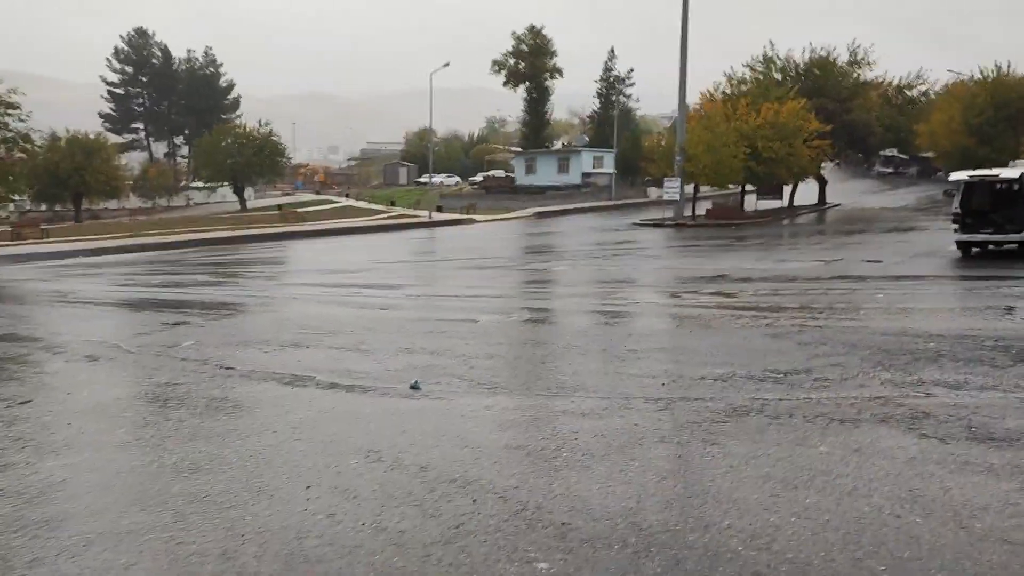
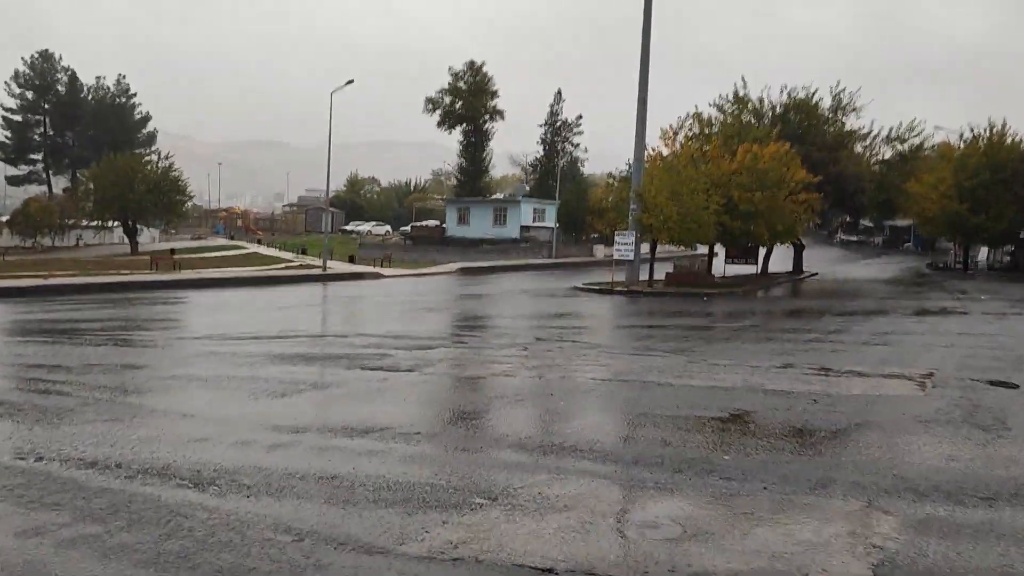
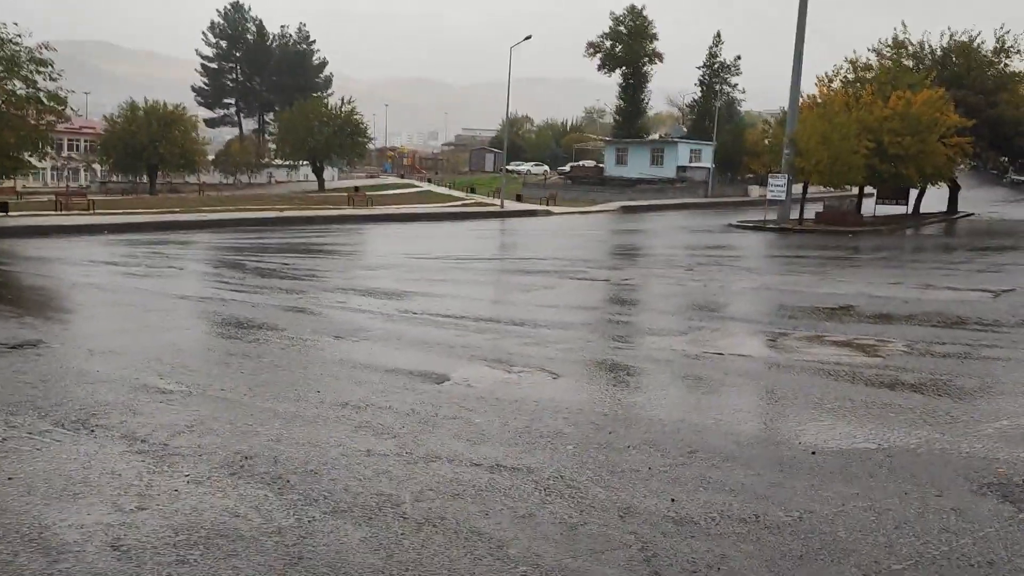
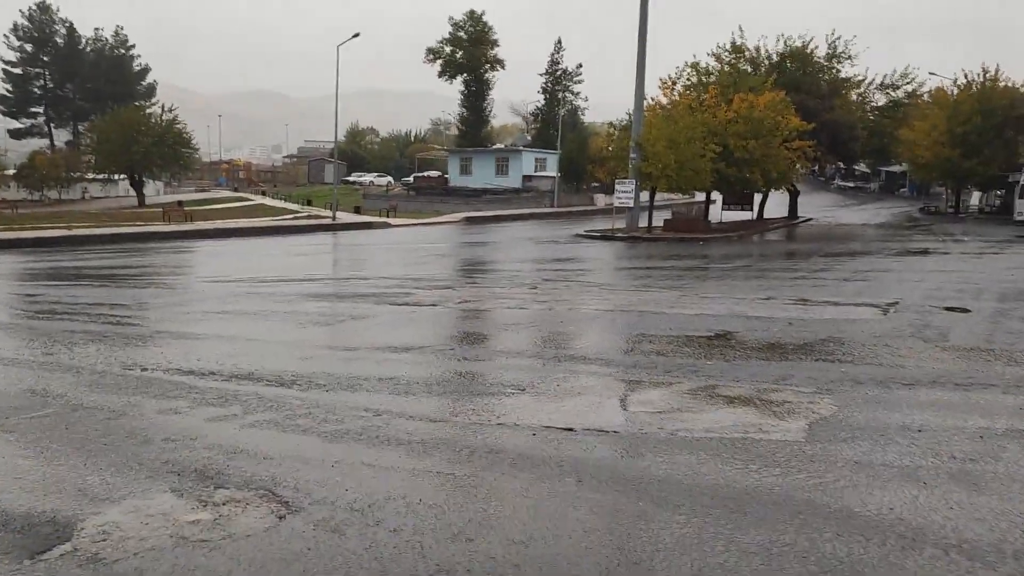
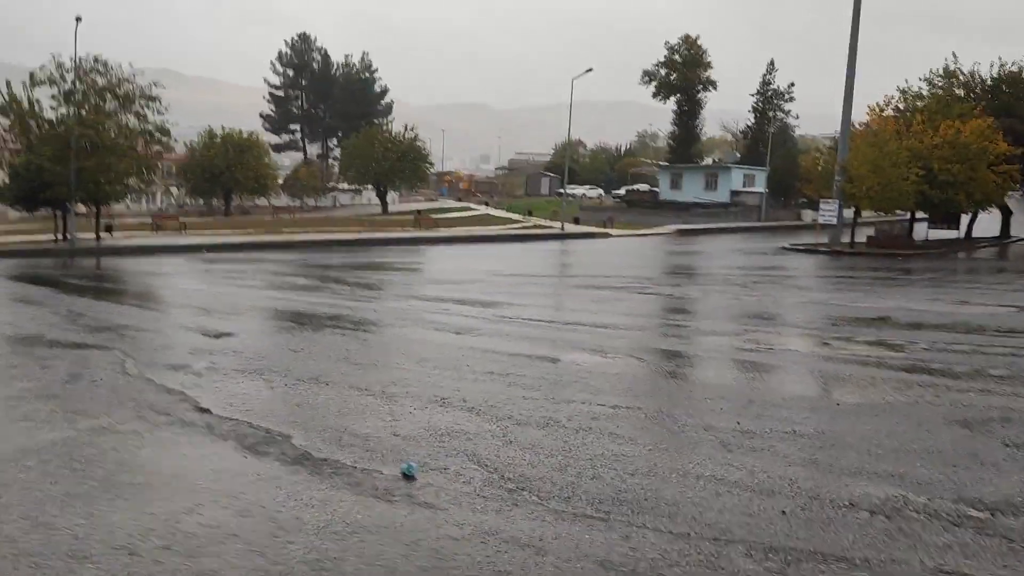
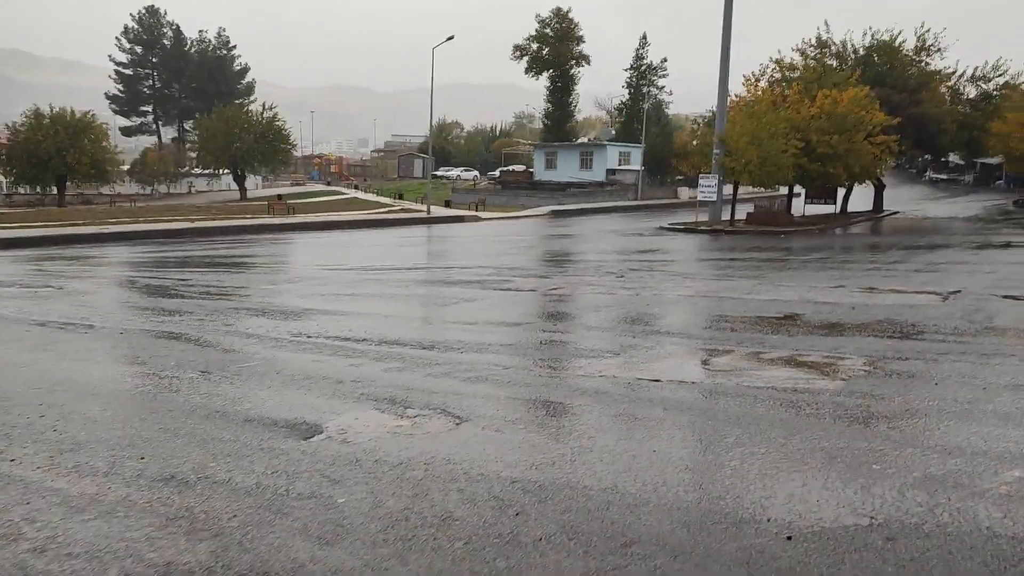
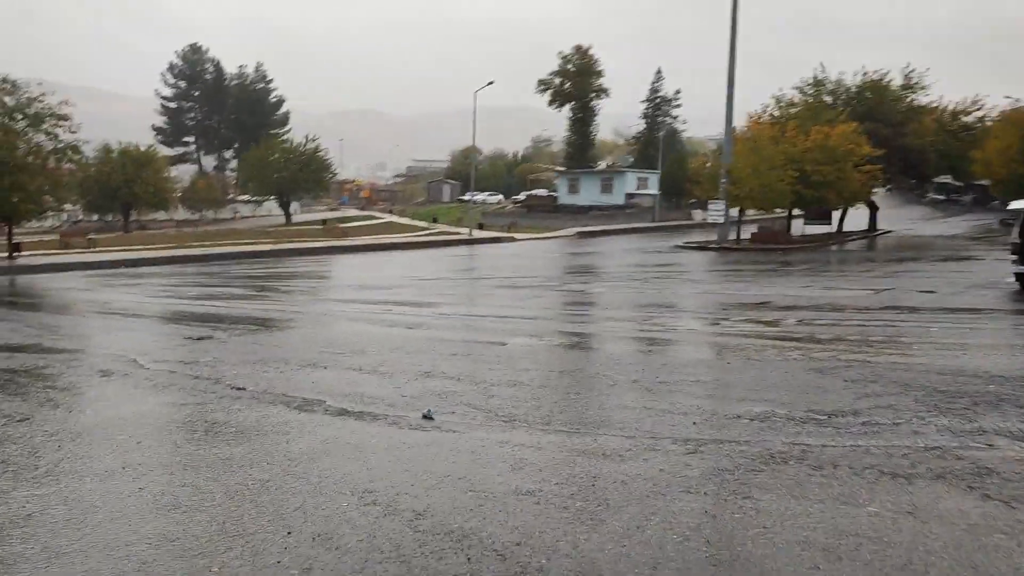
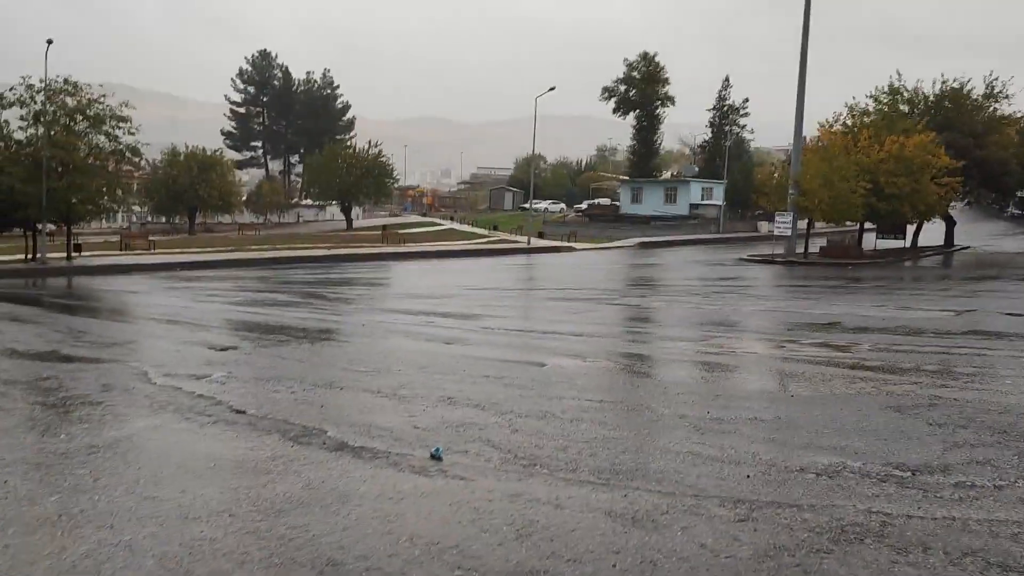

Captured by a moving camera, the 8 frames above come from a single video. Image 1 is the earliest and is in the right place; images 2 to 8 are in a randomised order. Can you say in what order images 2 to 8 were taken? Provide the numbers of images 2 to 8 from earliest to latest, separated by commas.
7, 8, 5, 3, 6, 4, 2
